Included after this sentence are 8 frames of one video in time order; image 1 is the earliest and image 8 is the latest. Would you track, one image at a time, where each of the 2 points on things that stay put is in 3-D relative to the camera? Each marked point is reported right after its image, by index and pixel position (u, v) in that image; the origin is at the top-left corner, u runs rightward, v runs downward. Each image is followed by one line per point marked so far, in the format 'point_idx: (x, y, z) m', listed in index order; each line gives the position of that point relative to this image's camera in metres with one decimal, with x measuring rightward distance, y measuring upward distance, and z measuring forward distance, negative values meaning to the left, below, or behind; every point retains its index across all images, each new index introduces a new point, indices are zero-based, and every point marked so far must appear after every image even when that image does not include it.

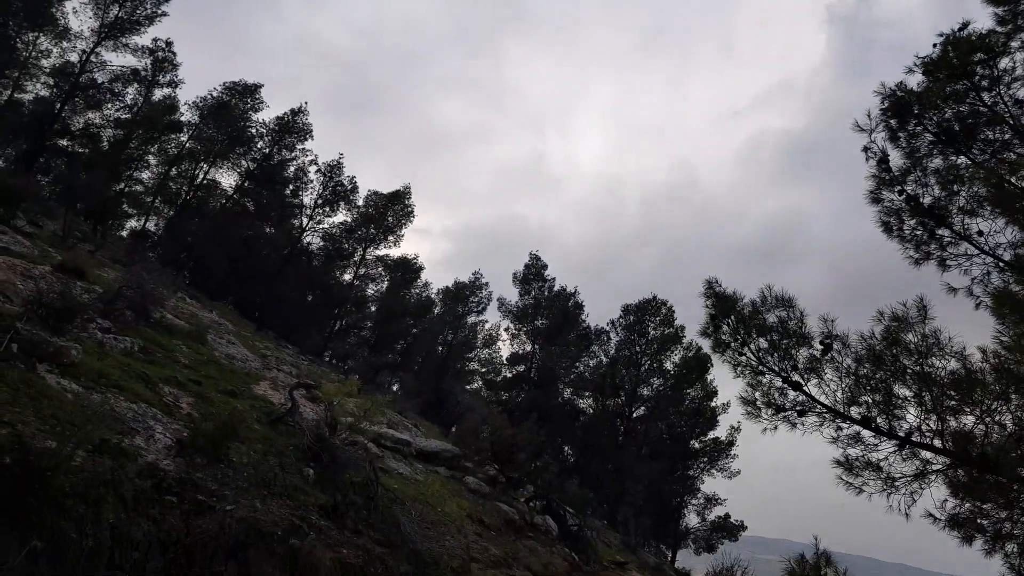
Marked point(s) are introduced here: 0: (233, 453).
0: (-7.9, -4.8, +15.8) m
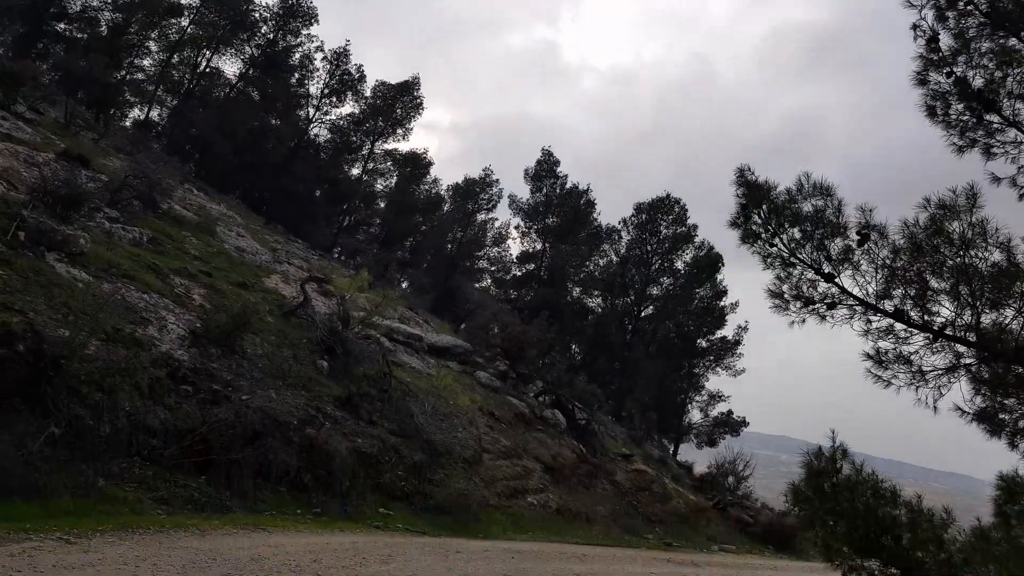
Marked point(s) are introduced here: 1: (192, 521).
0: (-7.5, -1.7, +15.8) m
1: (-5.3, -3.9, +9.2) m
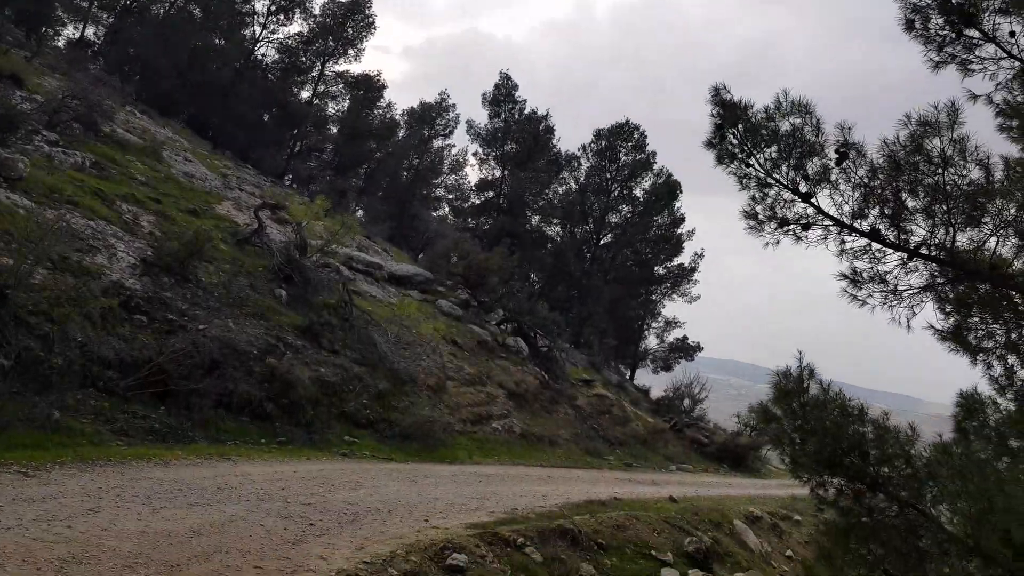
0: (-8.4, +0.3, +15.0) m
1: (-5.8, -2.7, +8.9) m
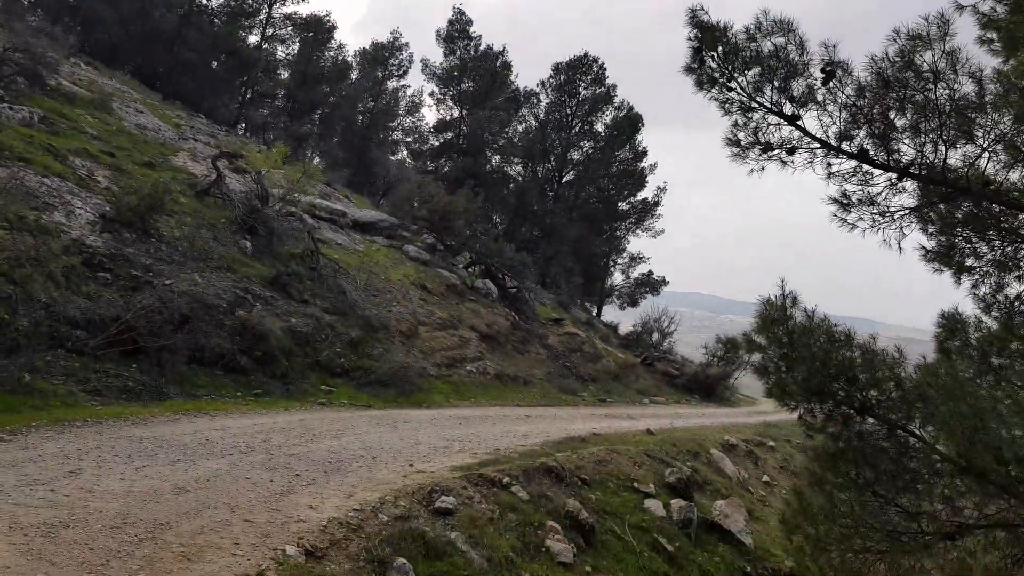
0: (-9.2, +1.6, +14.3) m
1: (-6.2, -1.9, +8.7) m
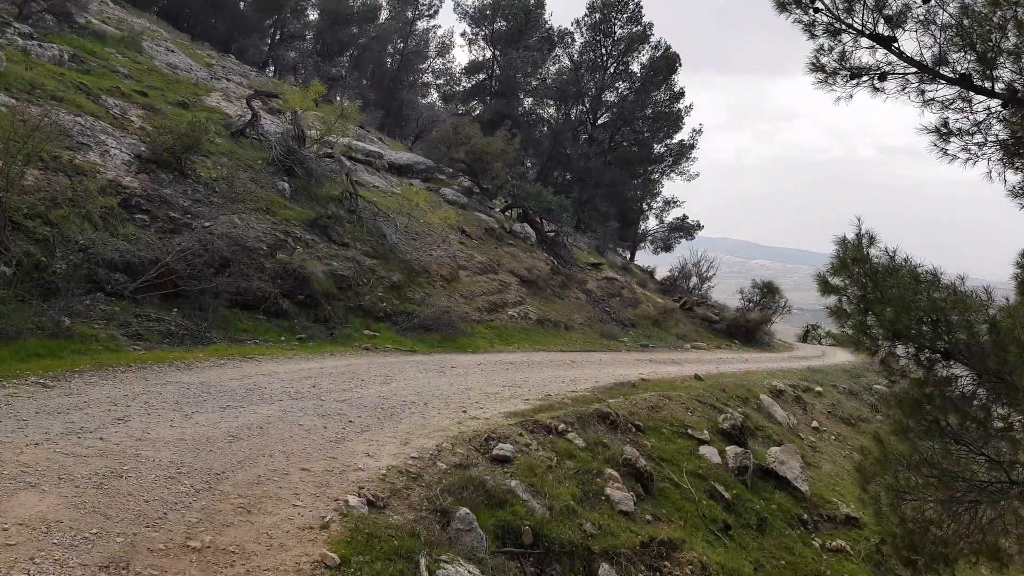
0: (-8.1, +3.0, +14.1) m
1: (-5.3, -1.1, +8.7) m
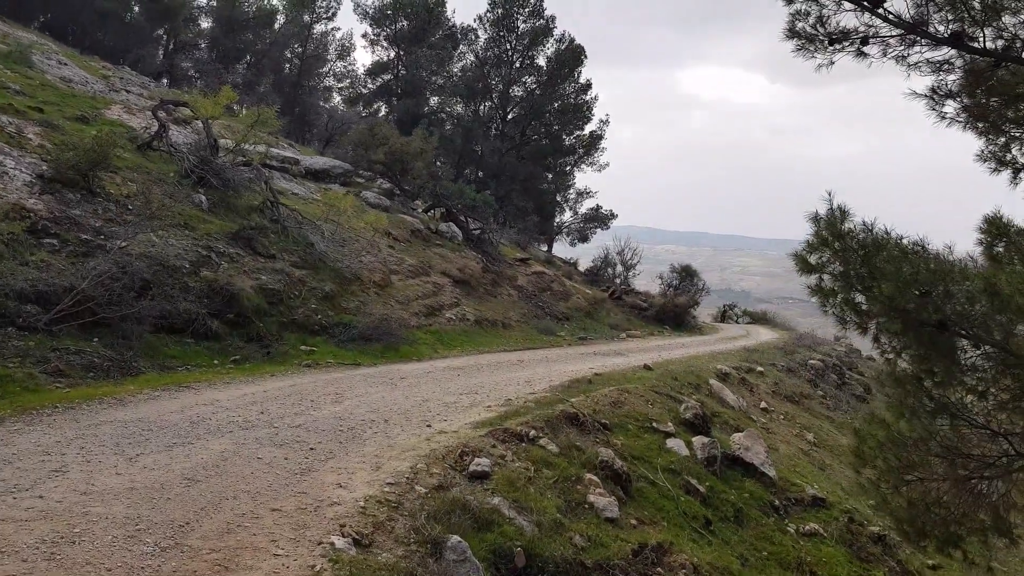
0: (-9.6, +2.4, +12.7) m
1: (-5.9, -1.5, +7.8) m
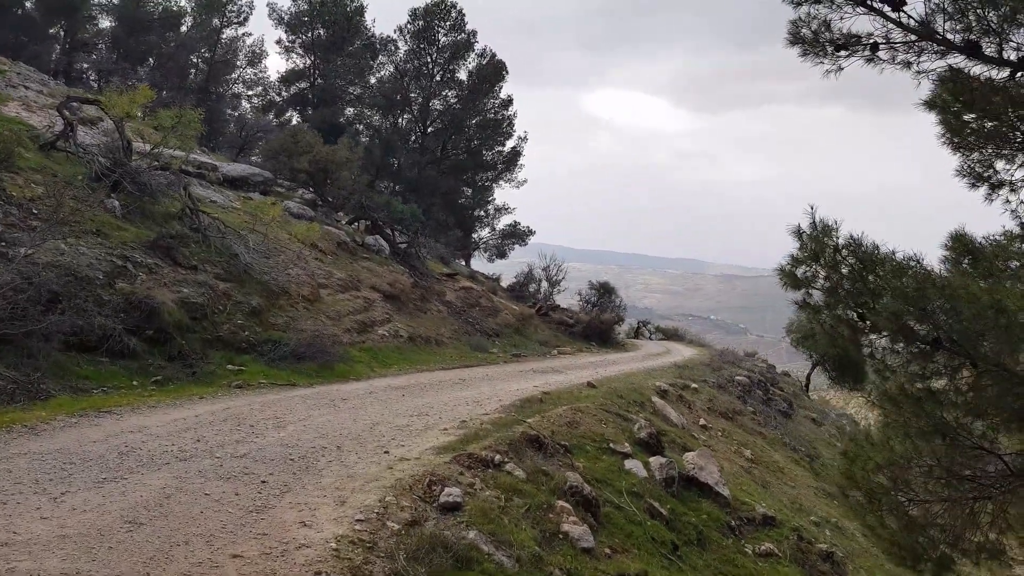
0: (-10.7, +2.2, +11.1) m
1: (-6.4, -1.6, +6.7) m
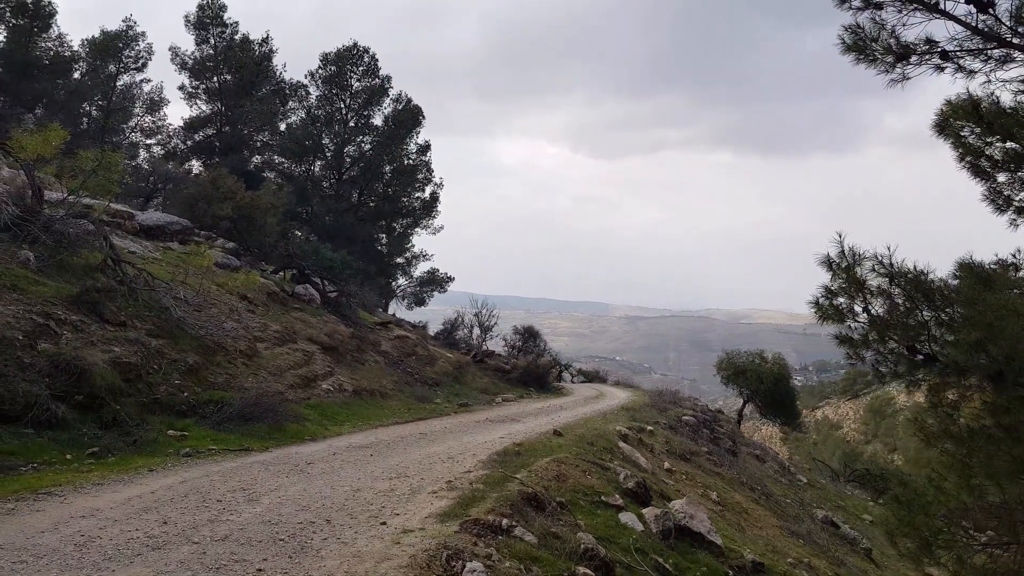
0: (-11.2, +1.1, +9.6) m
1: (-6.3, -2.3, +5.5) m
